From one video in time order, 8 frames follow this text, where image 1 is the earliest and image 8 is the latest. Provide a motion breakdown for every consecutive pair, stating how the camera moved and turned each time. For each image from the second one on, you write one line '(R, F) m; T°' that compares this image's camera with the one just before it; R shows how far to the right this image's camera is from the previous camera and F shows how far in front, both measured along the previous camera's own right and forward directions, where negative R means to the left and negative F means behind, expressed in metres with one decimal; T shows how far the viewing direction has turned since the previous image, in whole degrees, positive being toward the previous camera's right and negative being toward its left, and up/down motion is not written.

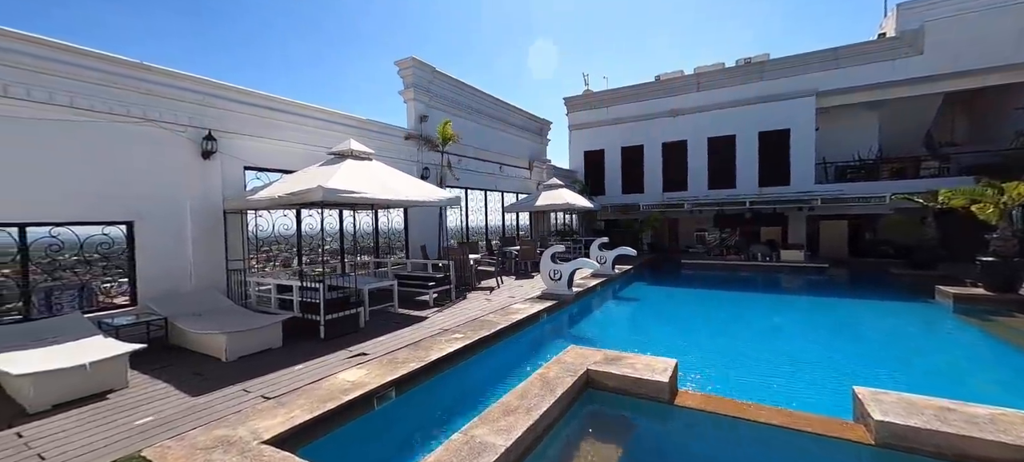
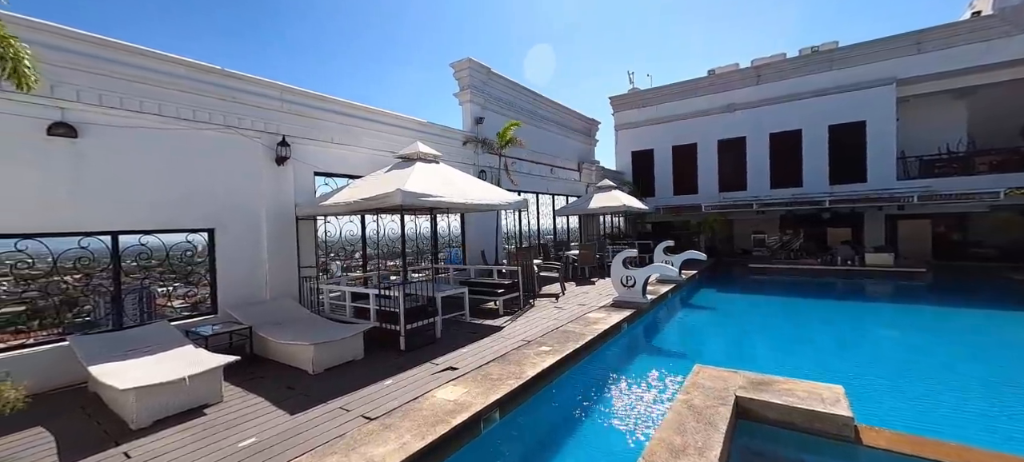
(-0.8, +0.4) m; -4°
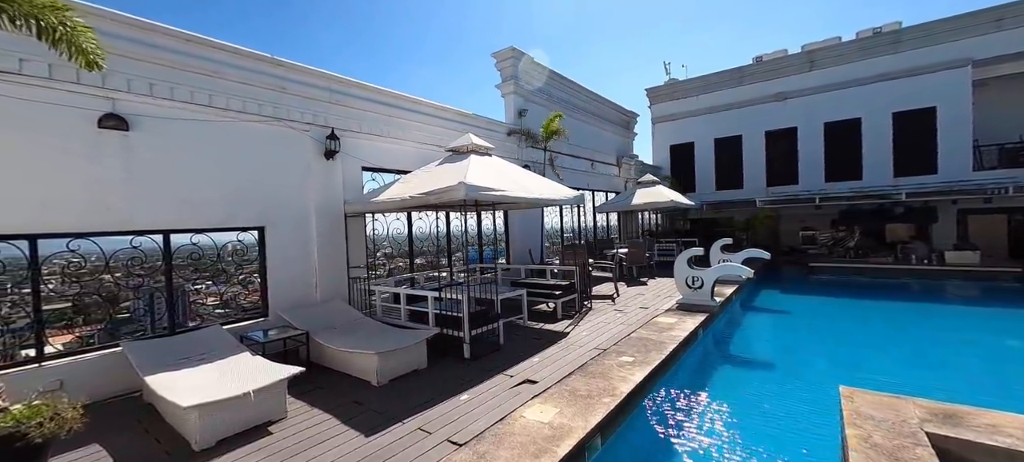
(-0.7, +0.5) m; -3°
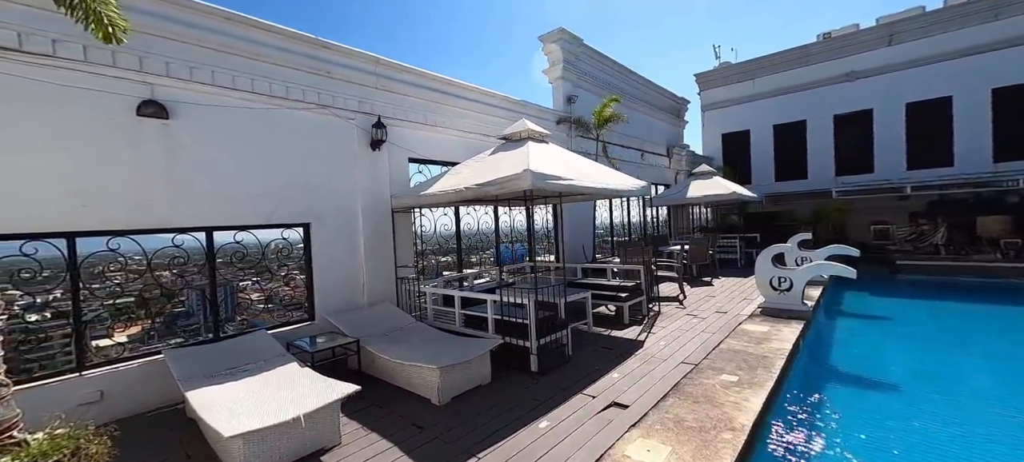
(-0.5, +0.6) m; -4°
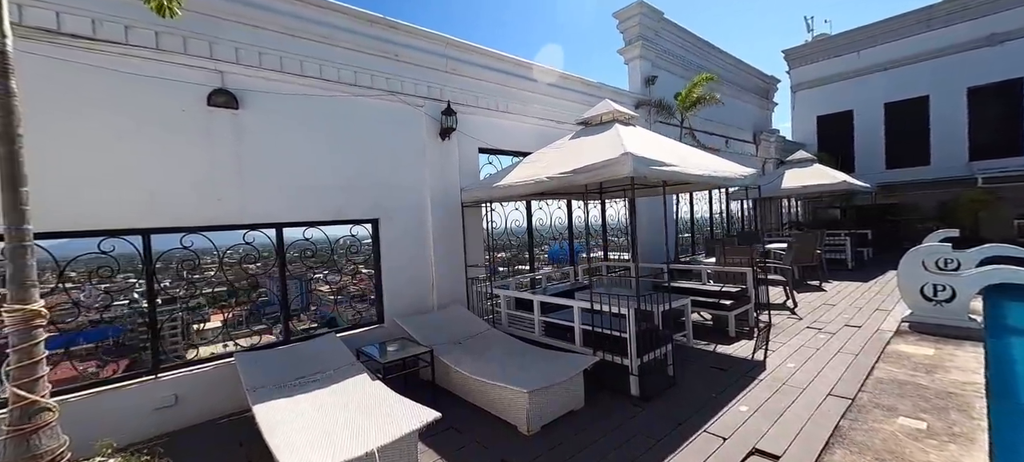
(-0.4, +0.6) m; -8°
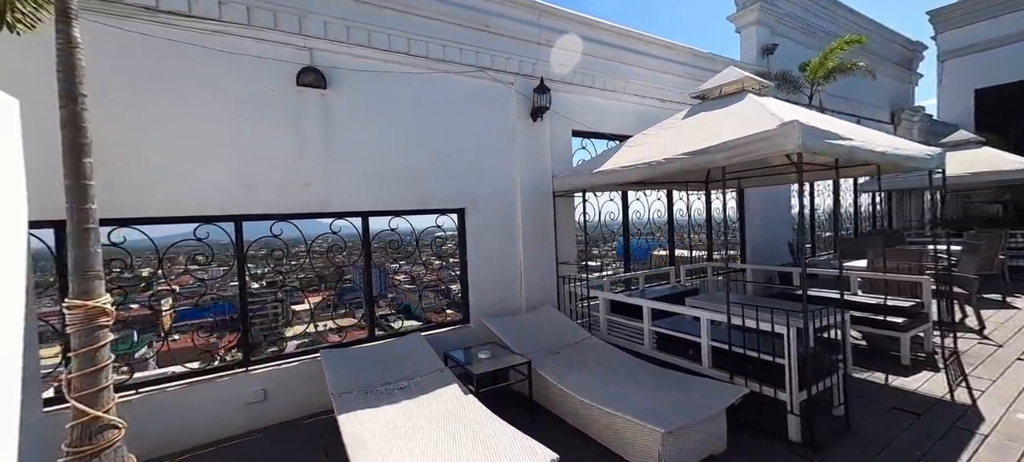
(-0.4, +0.6) m; -10°
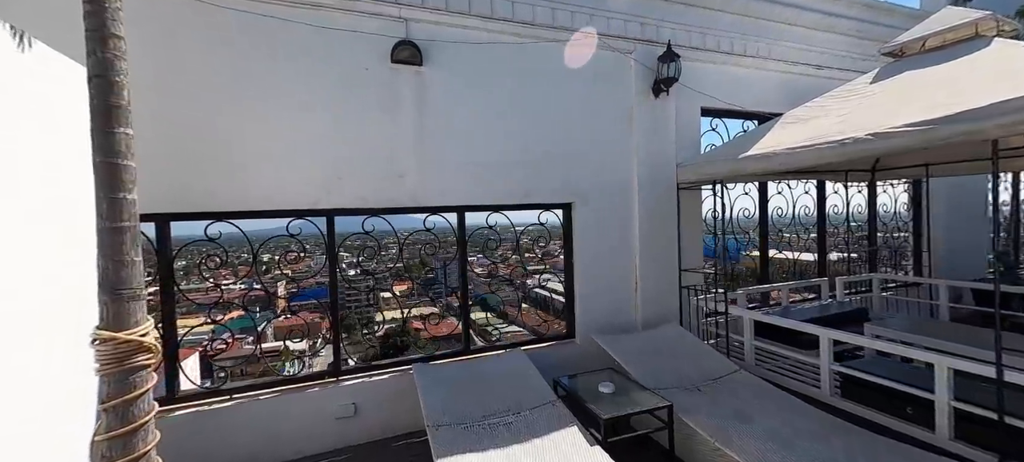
(-0.4, +0.6) m; -11°
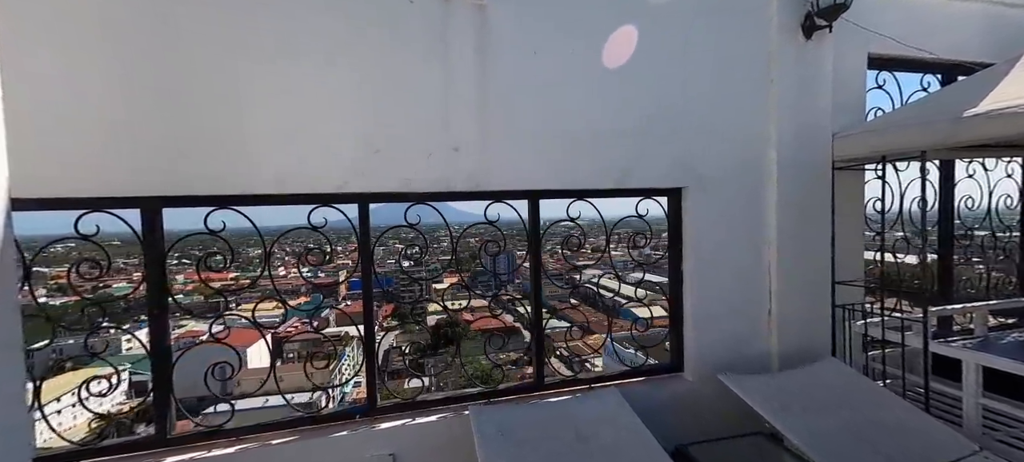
(-0.3, +0.9) m; -7°
